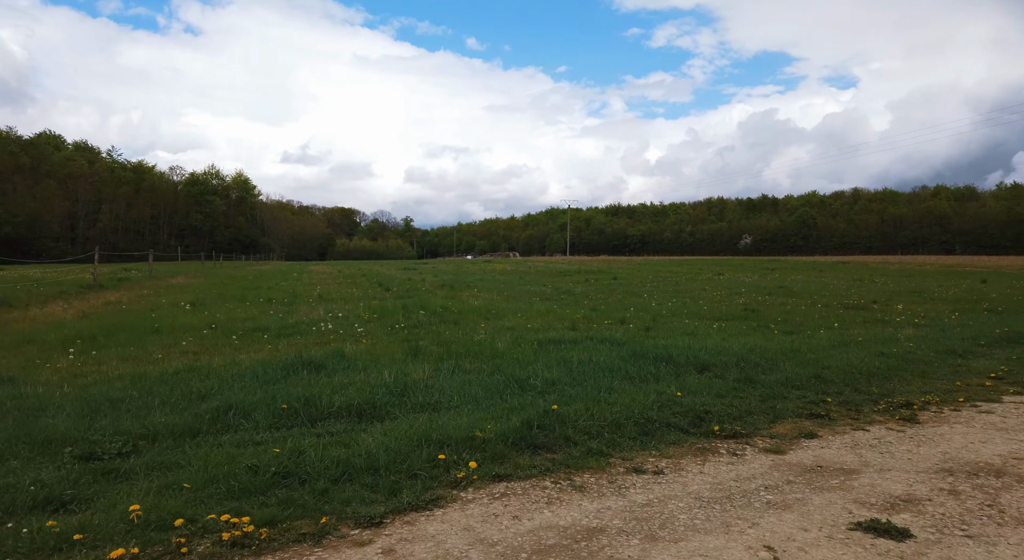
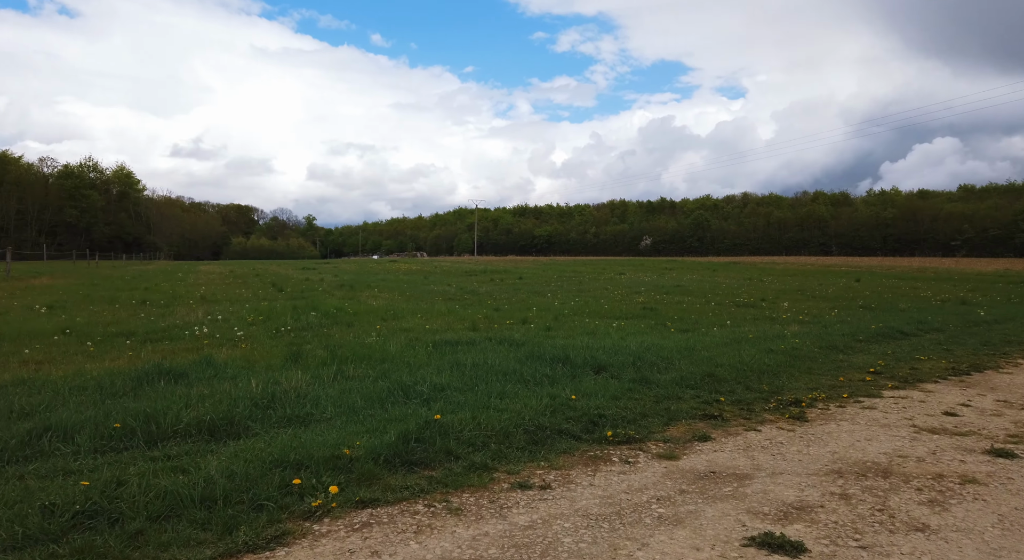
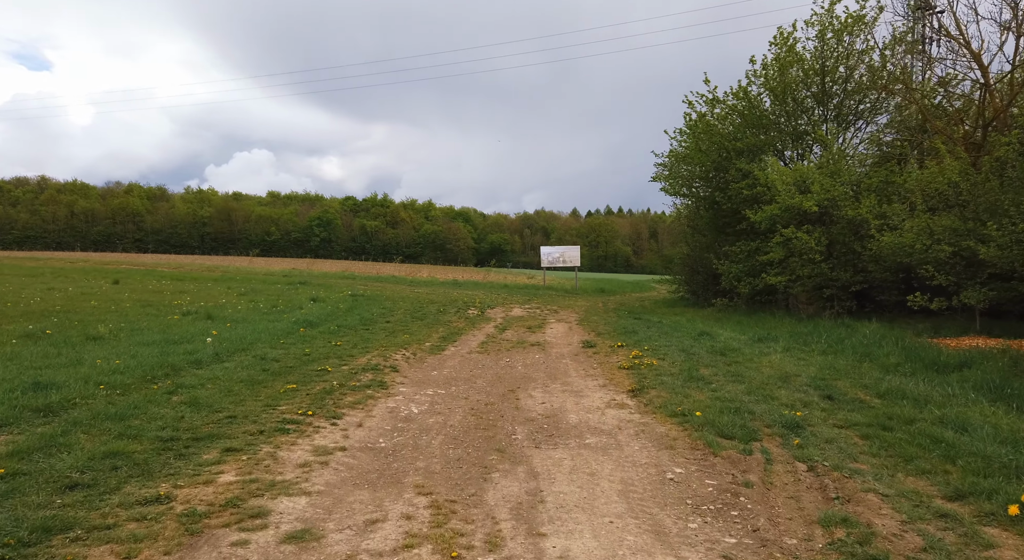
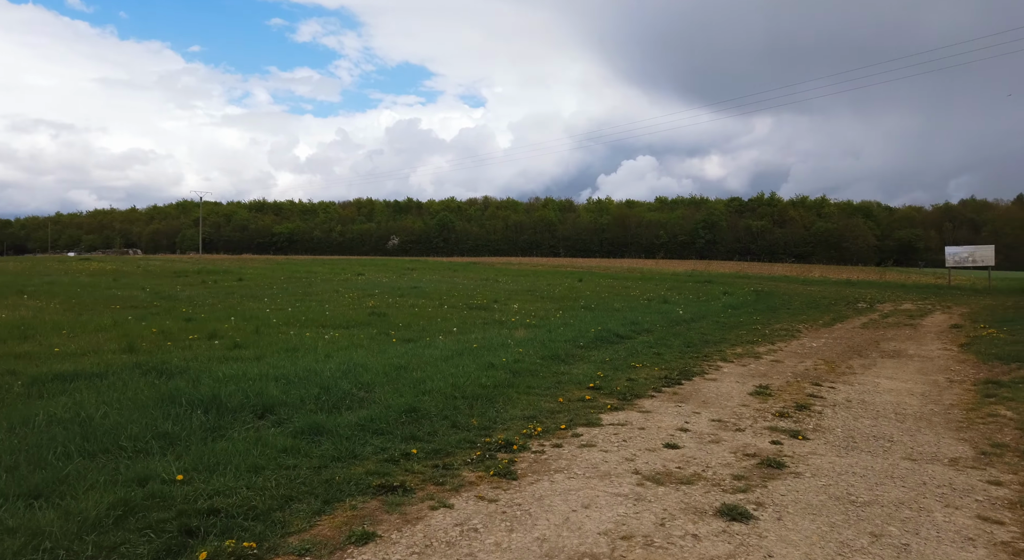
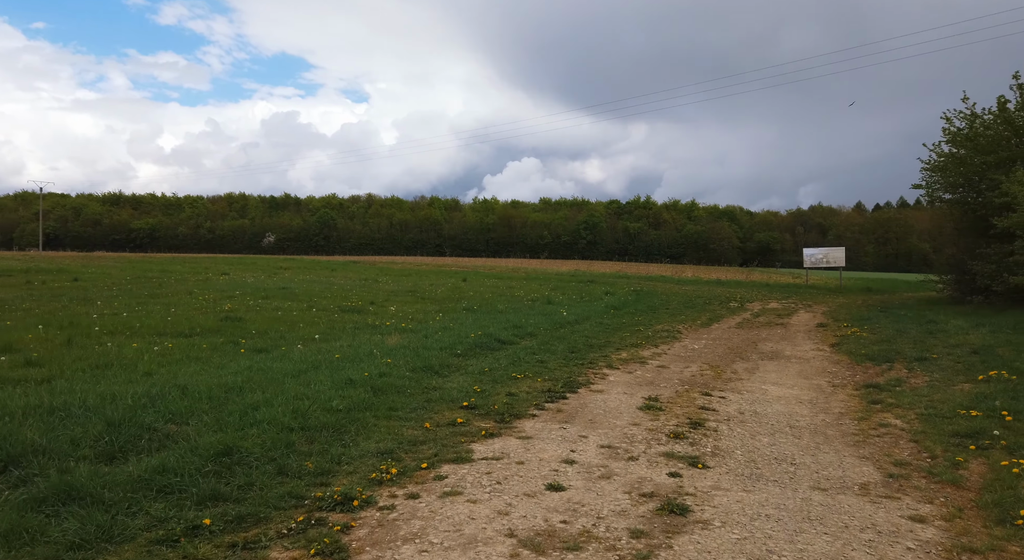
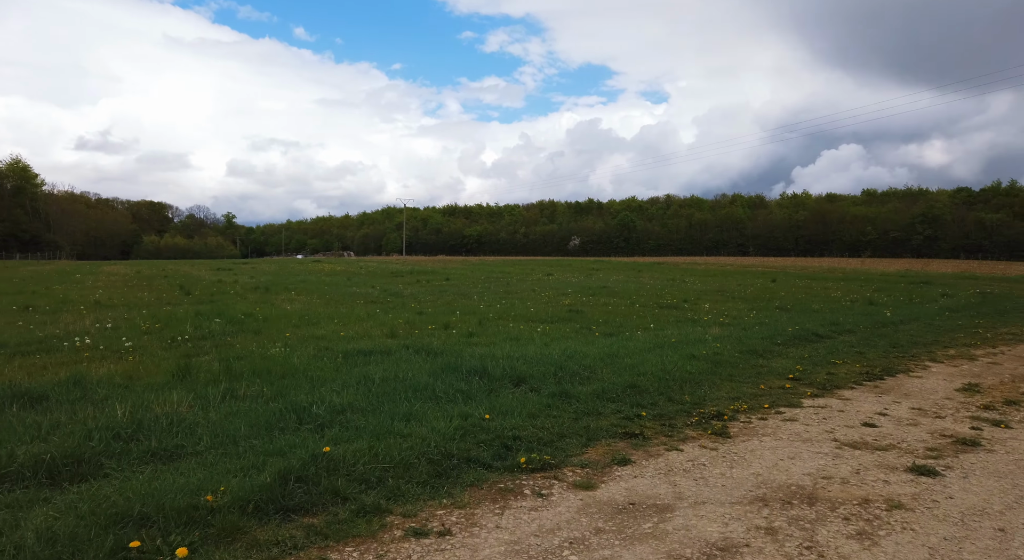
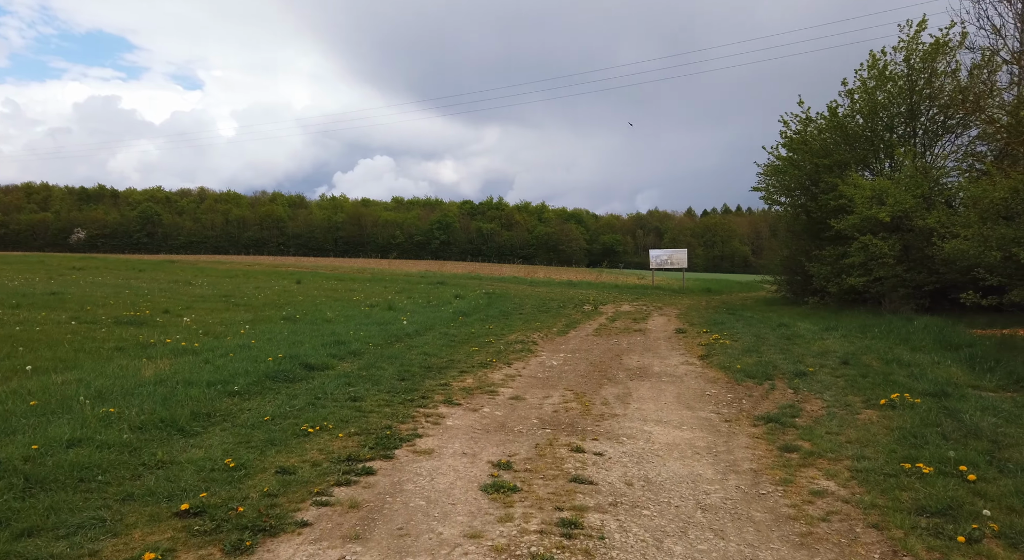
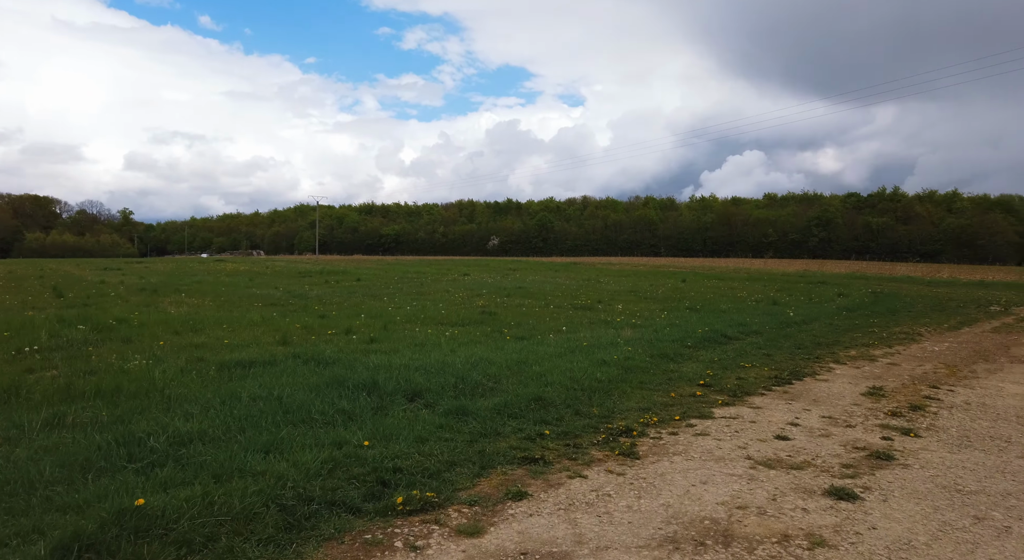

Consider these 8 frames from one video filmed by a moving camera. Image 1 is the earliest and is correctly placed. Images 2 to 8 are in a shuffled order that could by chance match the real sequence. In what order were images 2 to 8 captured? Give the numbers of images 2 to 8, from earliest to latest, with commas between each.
2, 6, 8, 4, 5, 7, 3
